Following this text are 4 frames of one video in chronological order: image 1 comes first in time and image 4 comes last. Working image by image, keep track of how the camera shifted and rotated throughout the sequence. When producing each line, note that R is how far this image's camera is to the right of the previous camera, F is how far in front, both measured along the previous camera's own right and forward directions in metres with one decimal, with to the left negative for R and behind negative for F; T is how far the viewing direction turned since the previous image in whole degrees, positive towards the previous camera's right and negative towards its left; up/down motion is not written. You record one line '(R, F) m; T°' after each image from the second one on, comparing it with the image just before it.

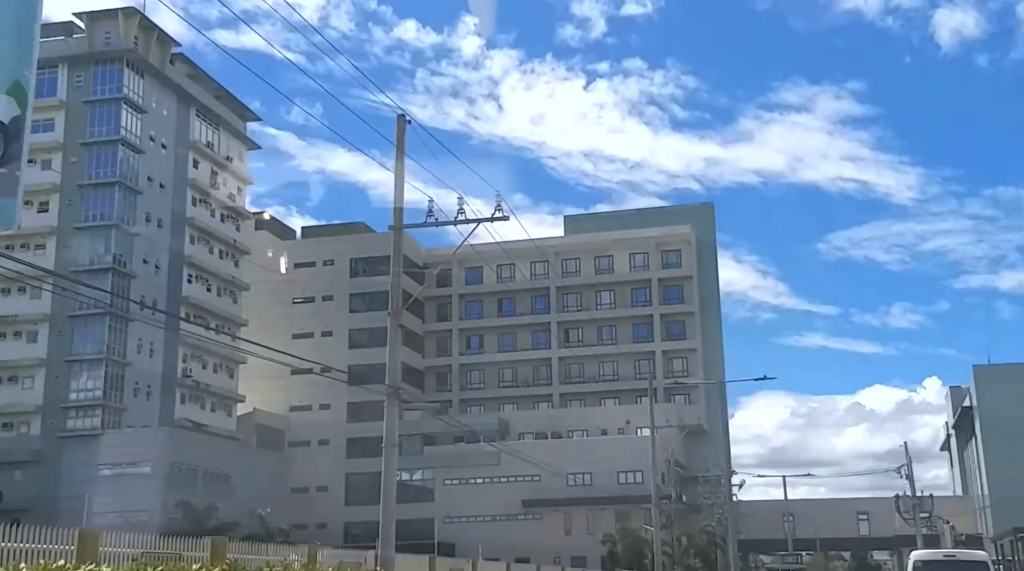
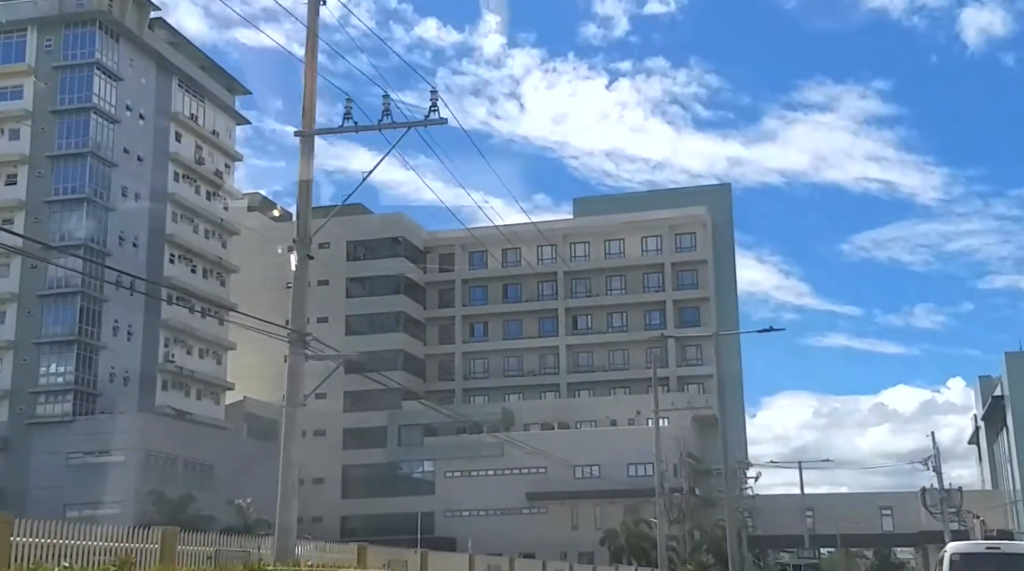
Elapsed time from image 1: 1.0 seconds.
(+1.3, +4.8) m; -1°
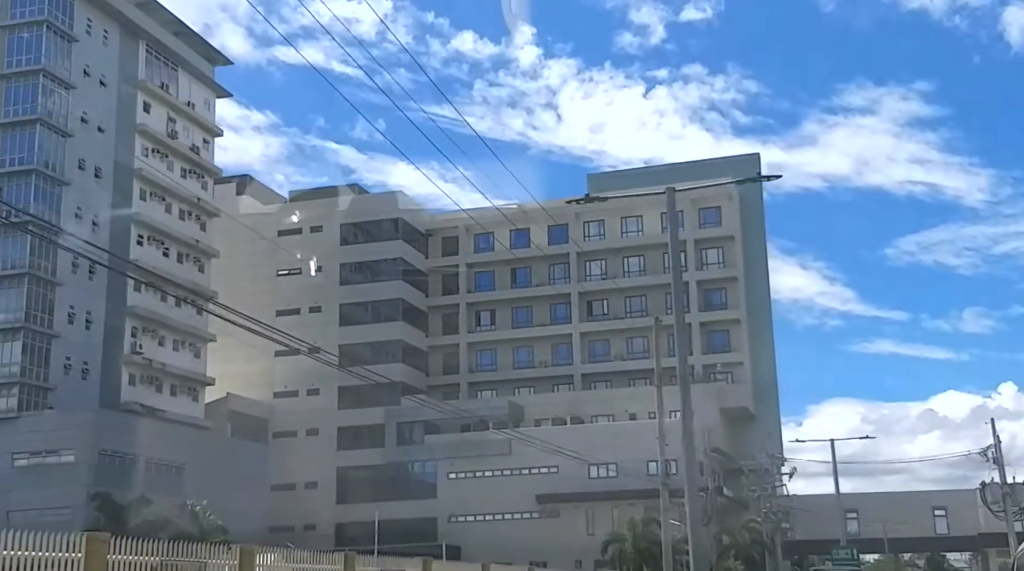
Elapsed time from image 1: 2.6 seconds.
(+2.1, +7.9) m; -2°
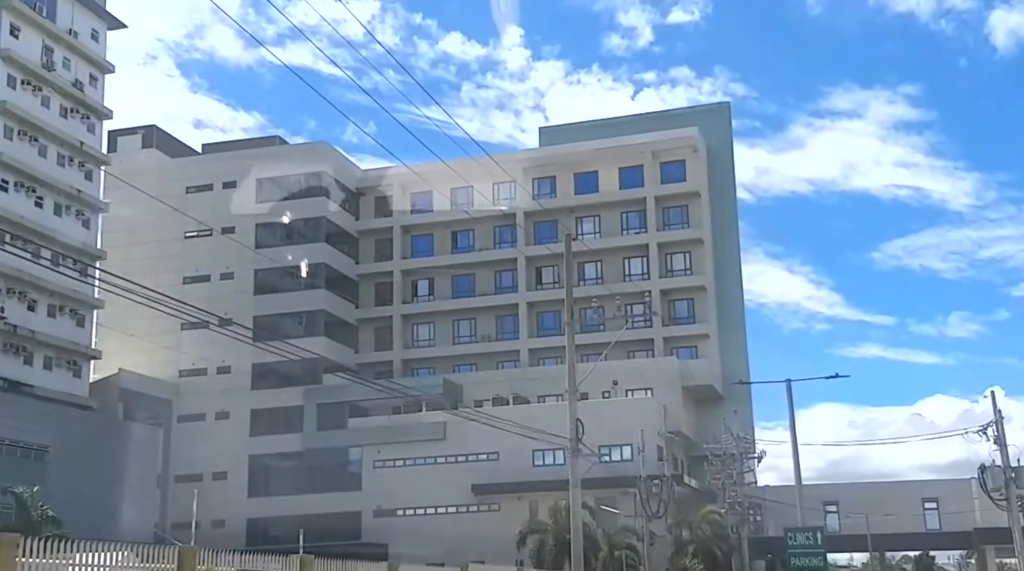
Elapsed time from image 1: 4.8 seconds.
(+2.9, +9.8) m; +1°
